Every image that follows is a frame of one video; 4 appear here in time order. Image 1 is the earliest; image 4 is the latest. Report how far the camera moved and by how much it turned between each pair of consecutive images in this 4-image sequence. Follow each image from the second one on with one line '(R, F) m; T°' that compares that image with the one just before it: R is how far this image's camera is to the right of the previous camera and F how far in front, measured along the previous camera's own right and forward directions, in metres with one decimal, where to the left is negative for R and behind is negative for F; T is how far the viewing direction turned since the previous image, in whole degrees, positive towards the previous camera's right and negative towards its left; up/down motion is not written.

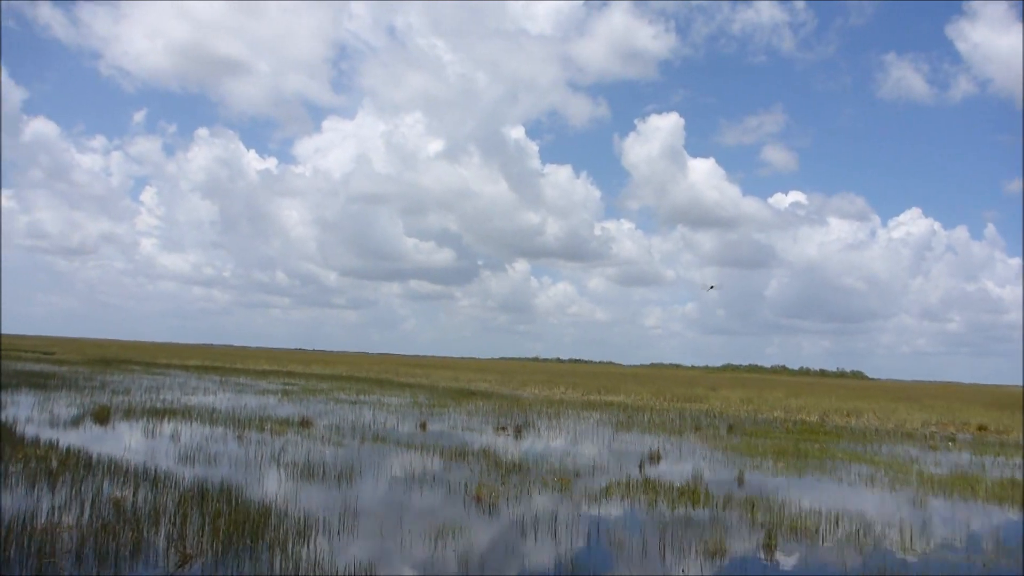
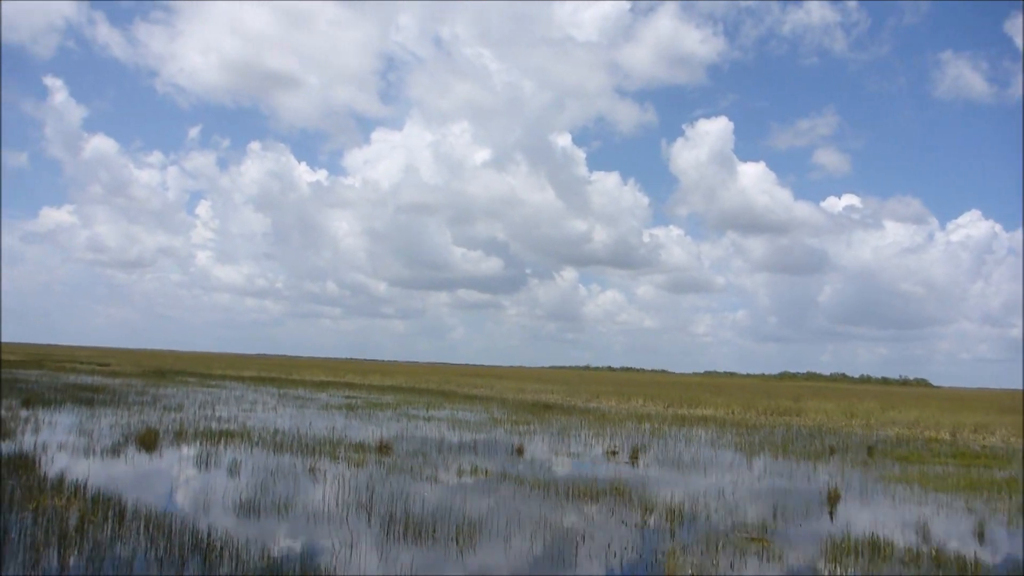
(-1.1, +2.9) m; -3°
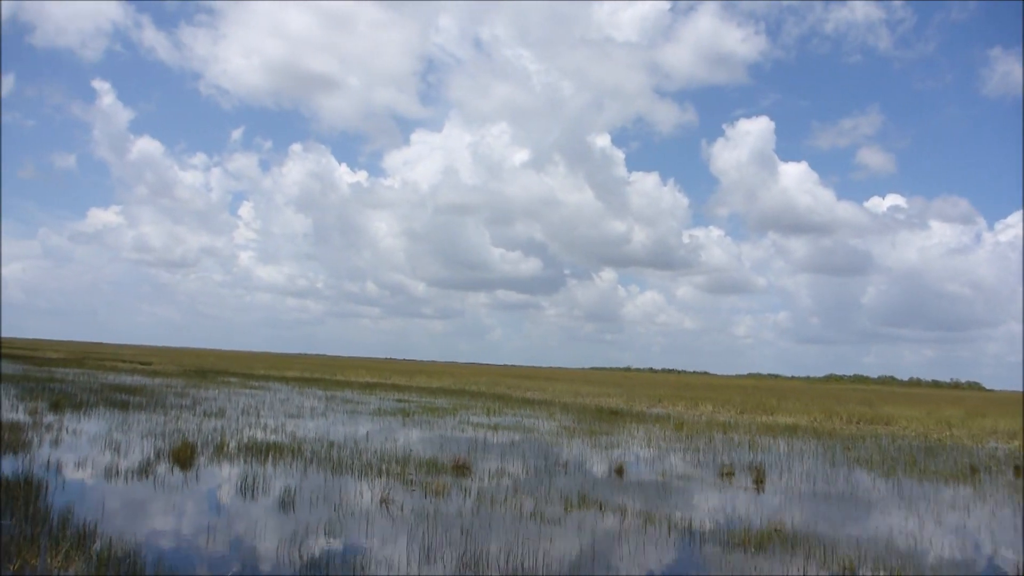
(-0.9, +2.5) m; -2°
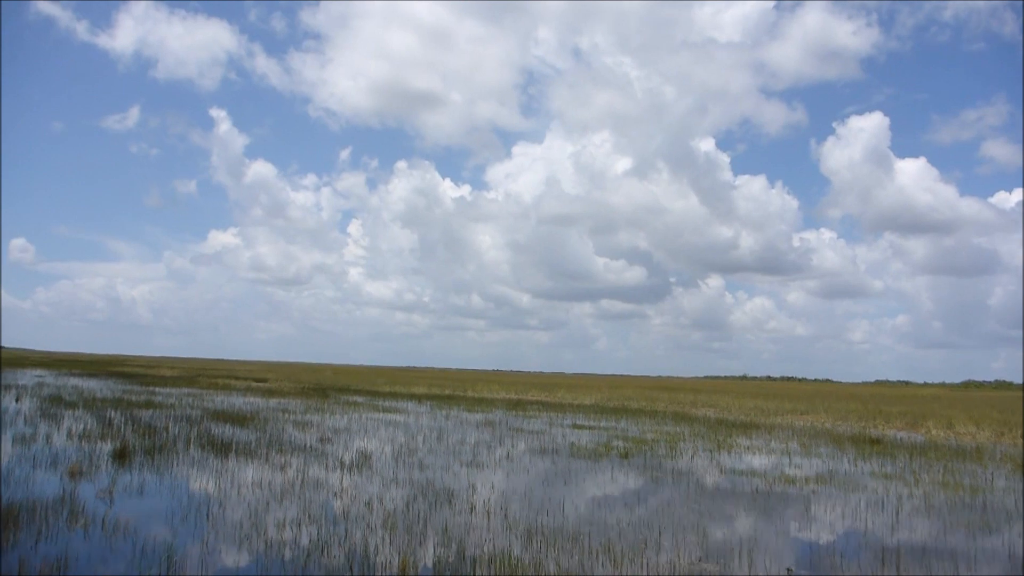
(-2.9, +7.5) m; -7°
